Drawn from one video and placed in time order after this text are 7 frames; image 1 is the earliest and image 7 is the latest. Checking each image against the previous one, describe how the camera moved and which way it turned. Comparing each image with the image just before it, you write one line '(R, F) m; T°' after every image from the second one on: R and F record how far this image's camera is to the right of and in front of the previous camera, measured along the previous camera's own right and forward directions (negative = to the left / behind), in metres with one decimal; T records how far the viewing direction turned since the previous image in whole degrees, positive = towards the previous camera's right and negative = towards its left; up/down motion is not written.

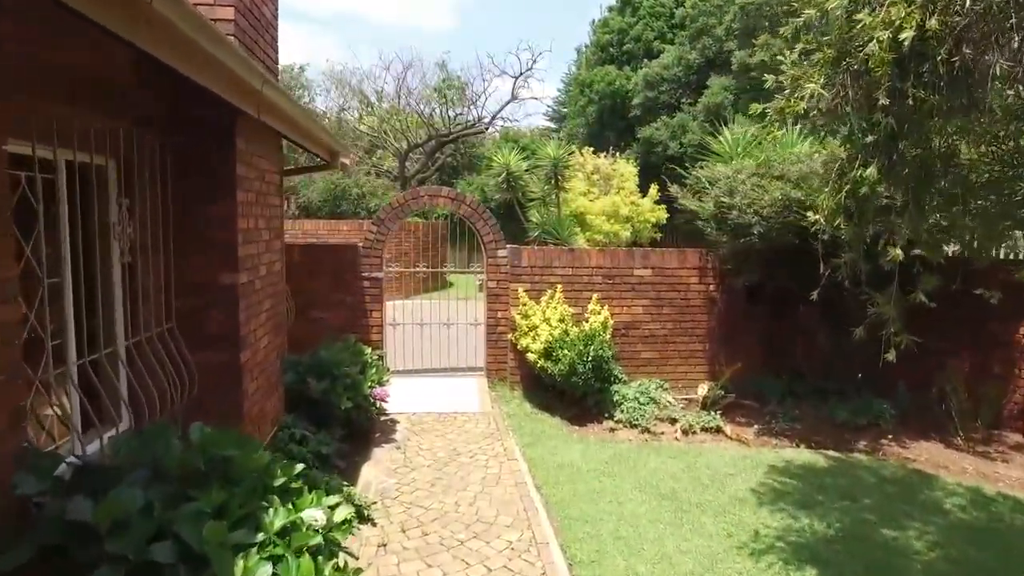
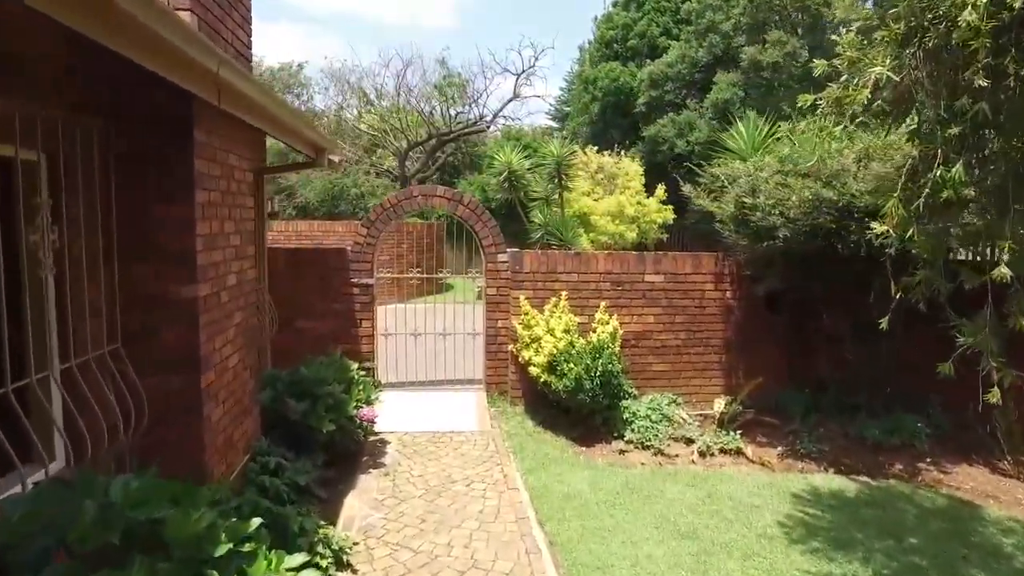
(0.0, +0.6) m; 0°
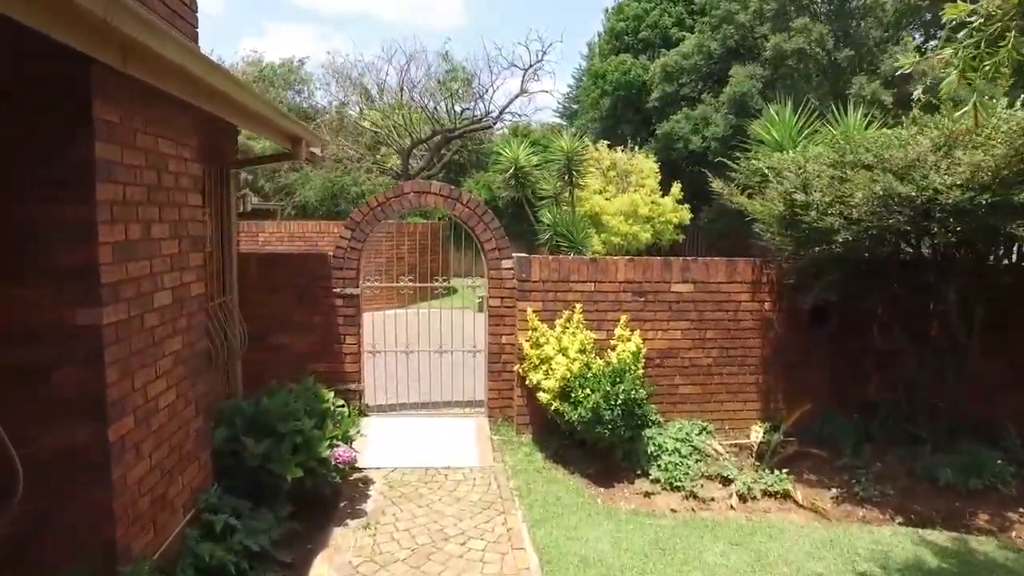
(0.0, +0.9) m; -1°
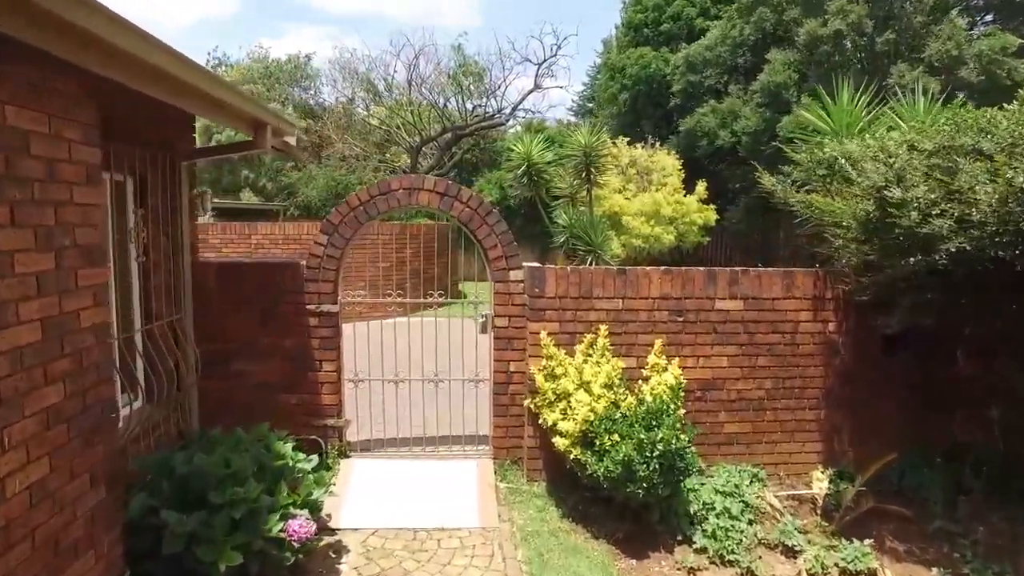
(0.0, +1.1) m; -1°
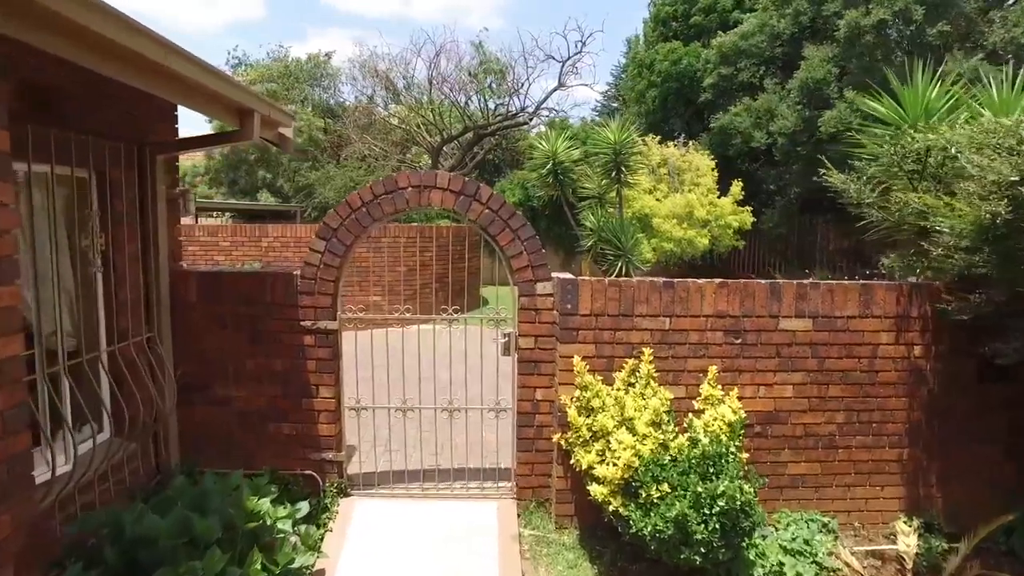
(0.0, +0.7) m; -2°
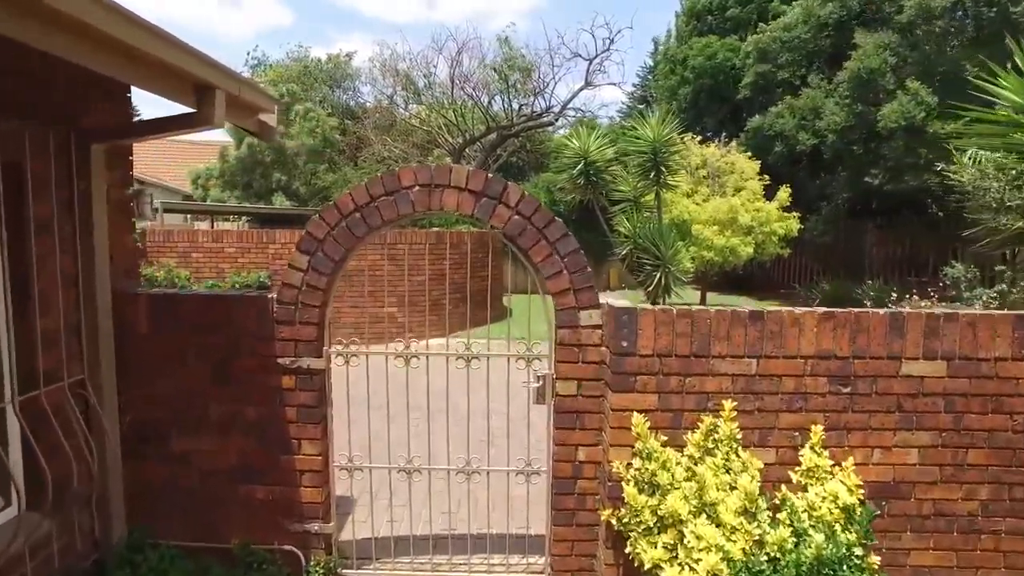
(-0.1, +1.0) m; -2°
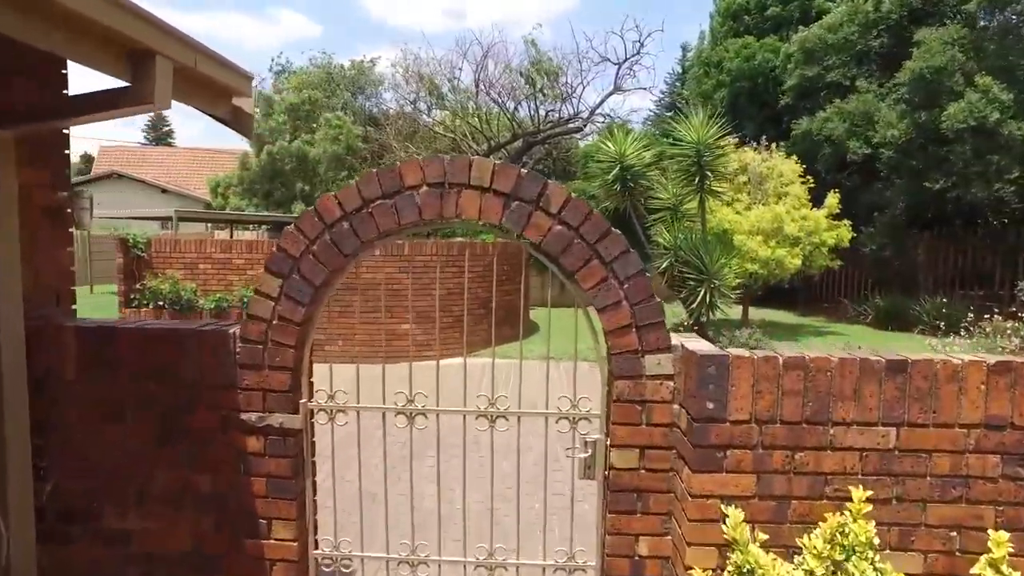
(-0.1, +0.9) m; -2°
